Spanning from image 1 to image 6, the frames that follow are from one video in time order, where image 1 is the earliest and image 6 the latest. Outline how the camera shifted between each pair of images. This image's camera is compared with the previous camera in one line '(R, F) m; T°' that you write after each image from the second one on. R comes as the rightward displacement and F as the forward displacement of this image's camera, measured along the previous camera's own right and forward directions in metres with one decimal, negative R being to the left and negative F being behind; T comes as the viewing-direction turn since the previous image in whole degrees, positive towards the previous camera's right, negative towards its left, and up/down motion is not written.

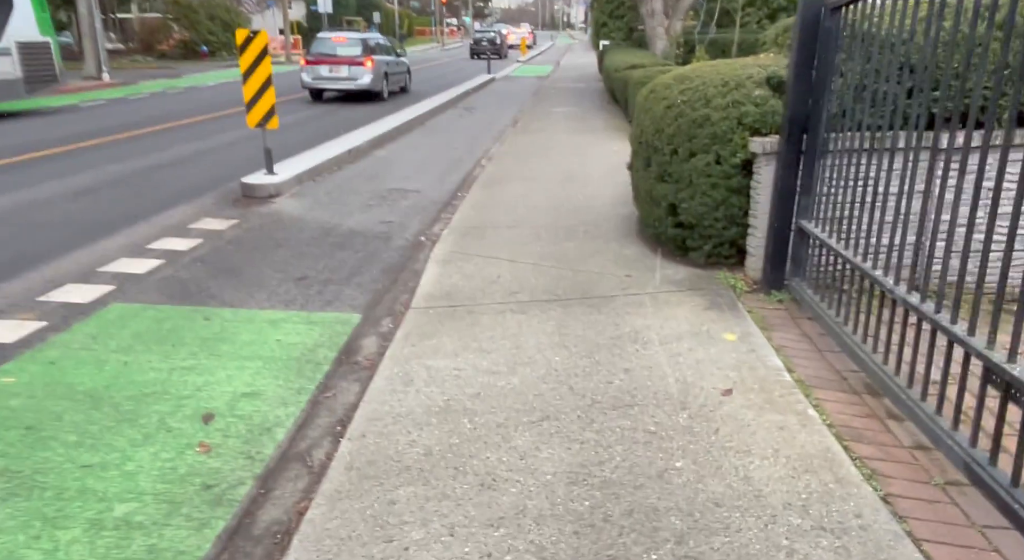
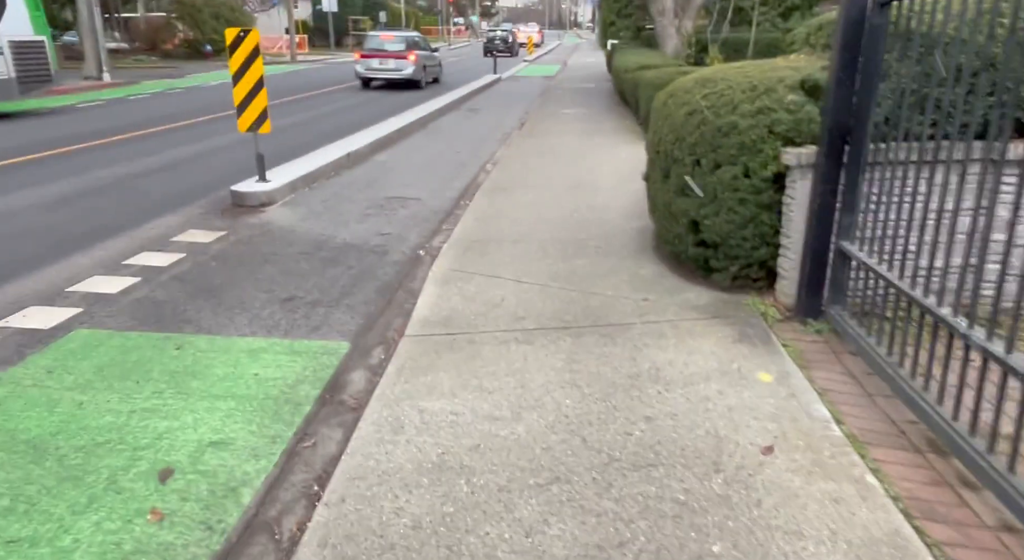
(0.0, +0.5) m; 0°
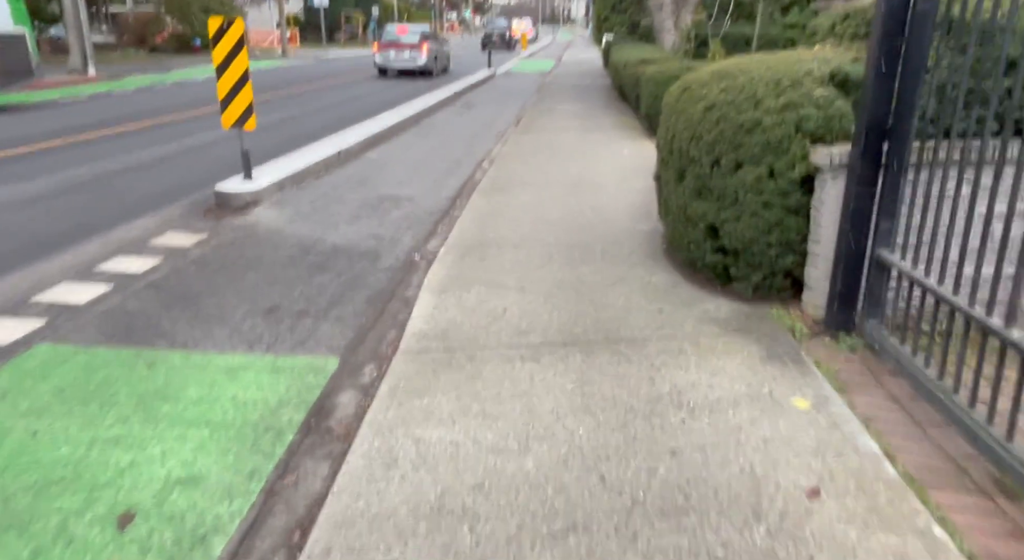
(-0.1, +0.4) m; +1°
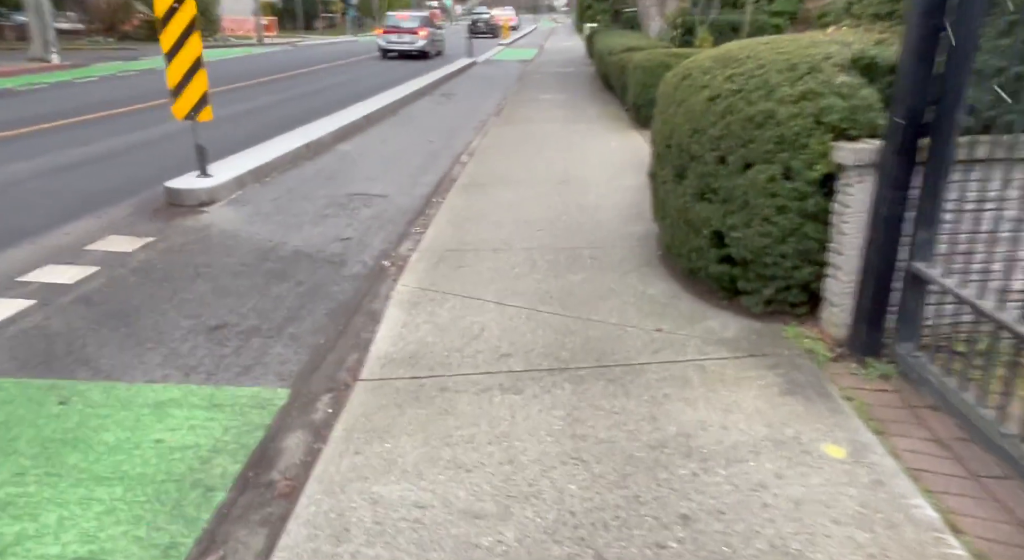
(0.0, +0.6) m; +1°
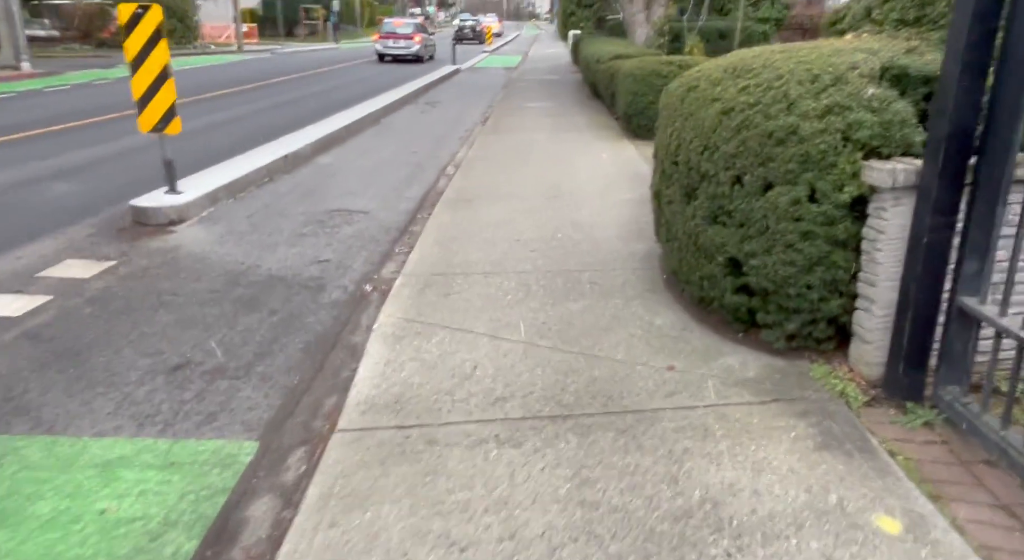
(-0.1, +0.4) m; +1°
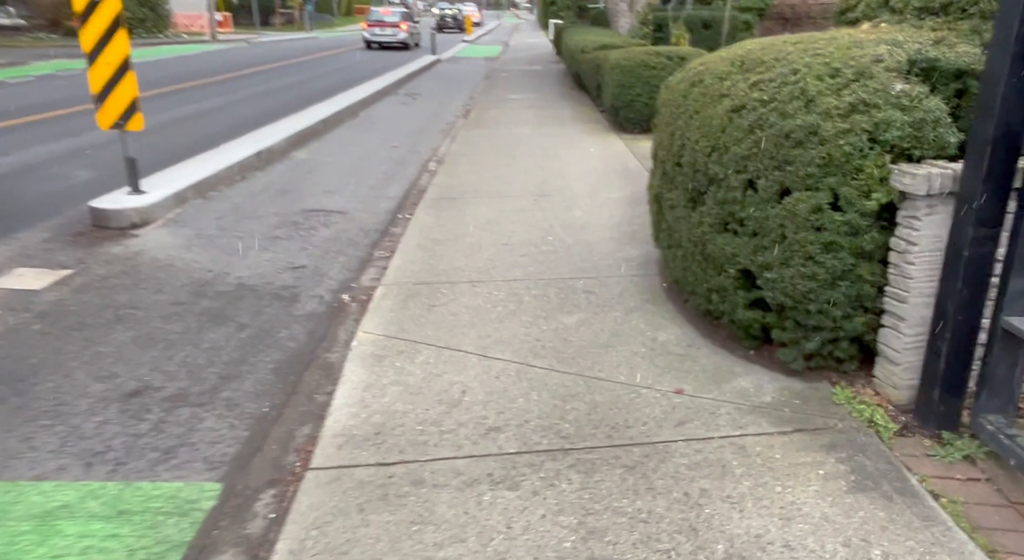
(-0.1, +0.4) m; +1°
